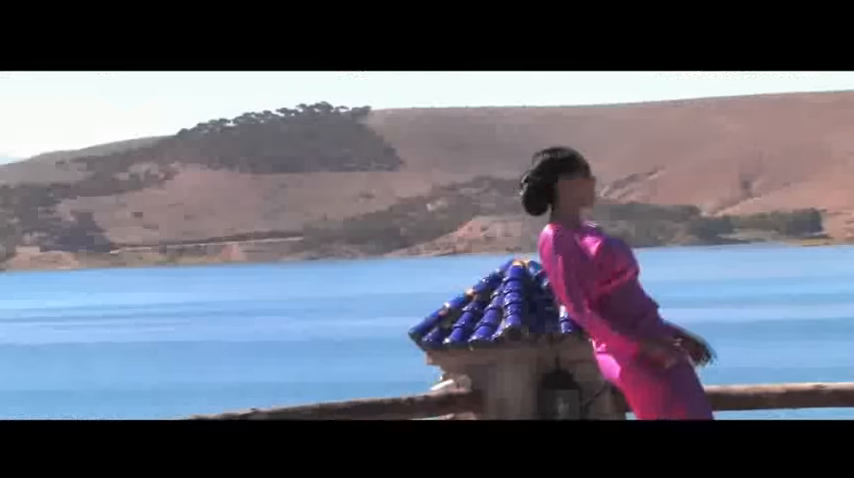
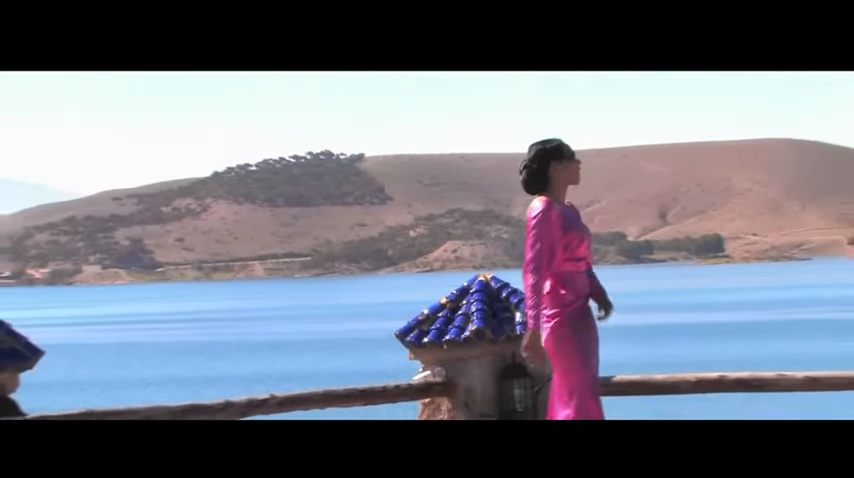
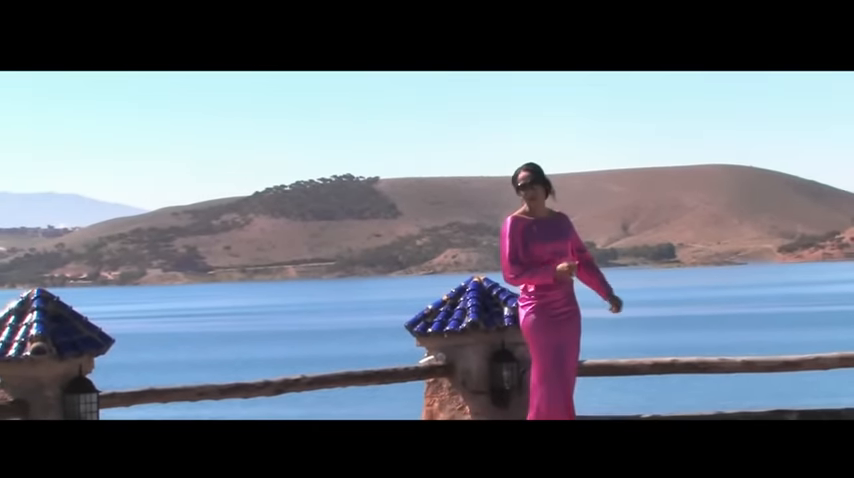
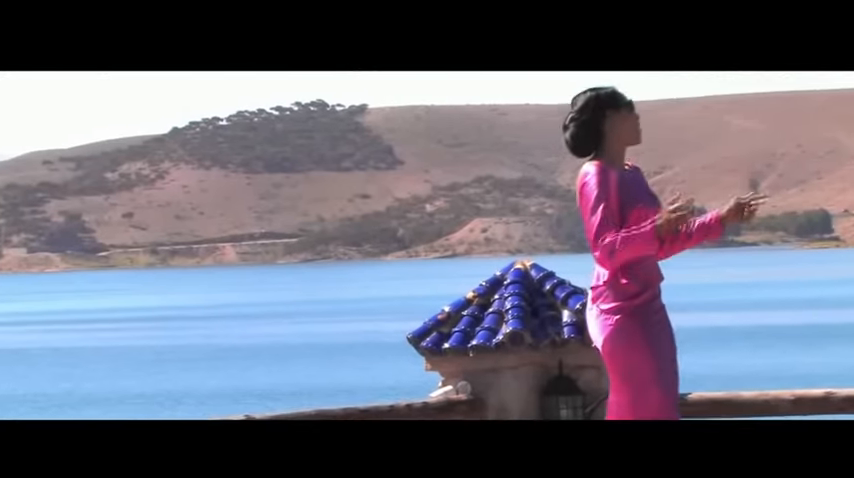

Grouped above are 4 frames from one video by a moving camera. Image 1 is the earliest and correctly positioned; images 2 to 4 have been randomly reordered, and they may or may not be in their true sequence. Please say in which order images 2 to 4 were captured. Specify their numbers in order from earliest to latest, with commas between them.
4, 2, 3
